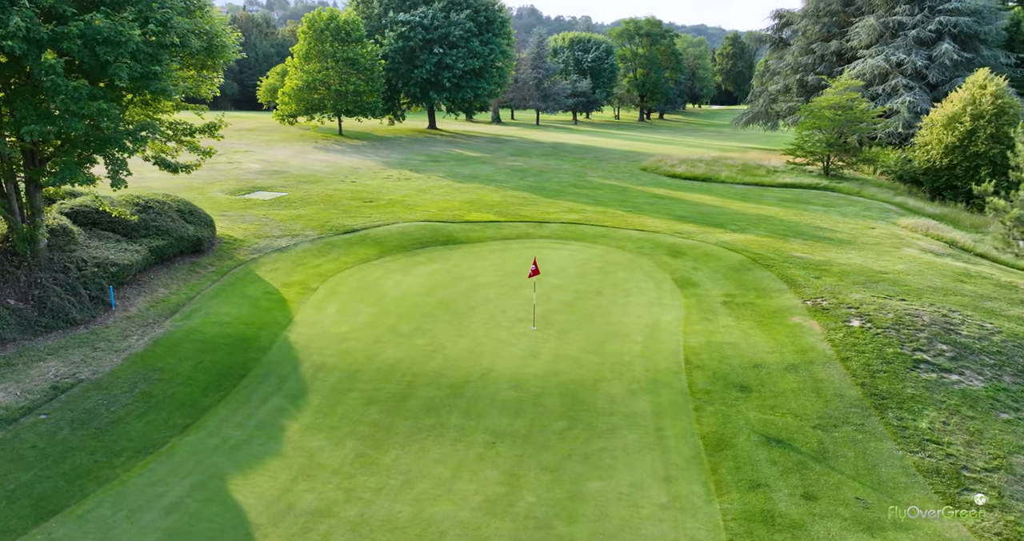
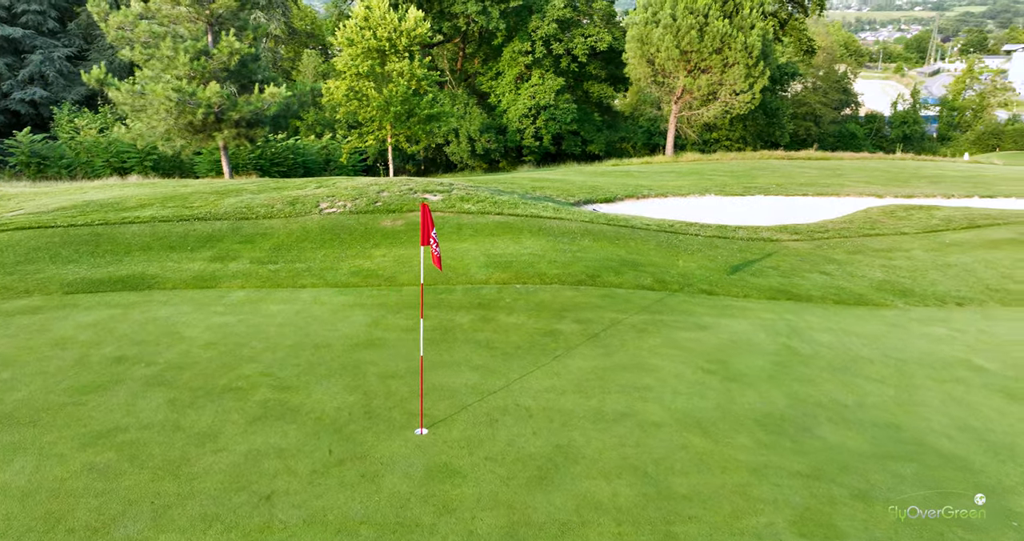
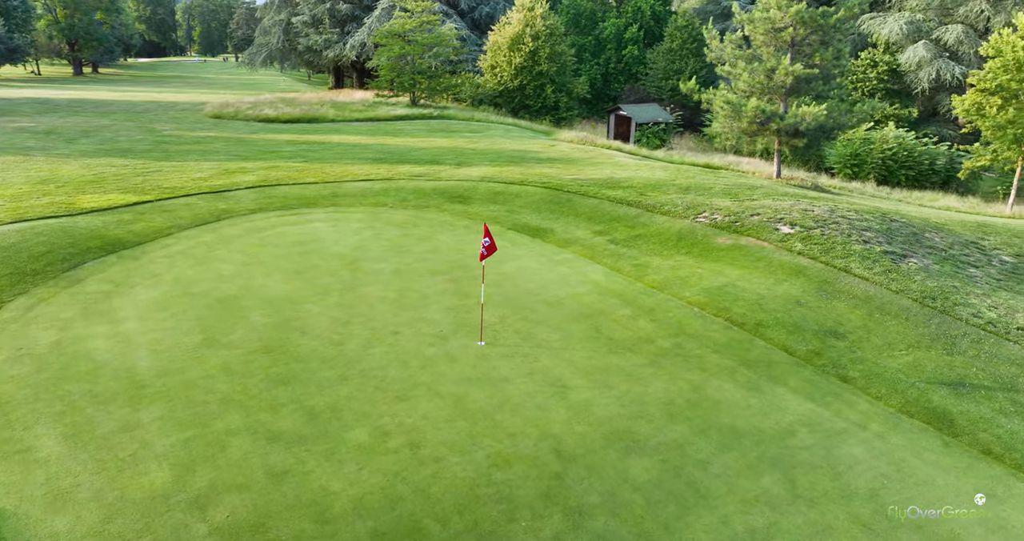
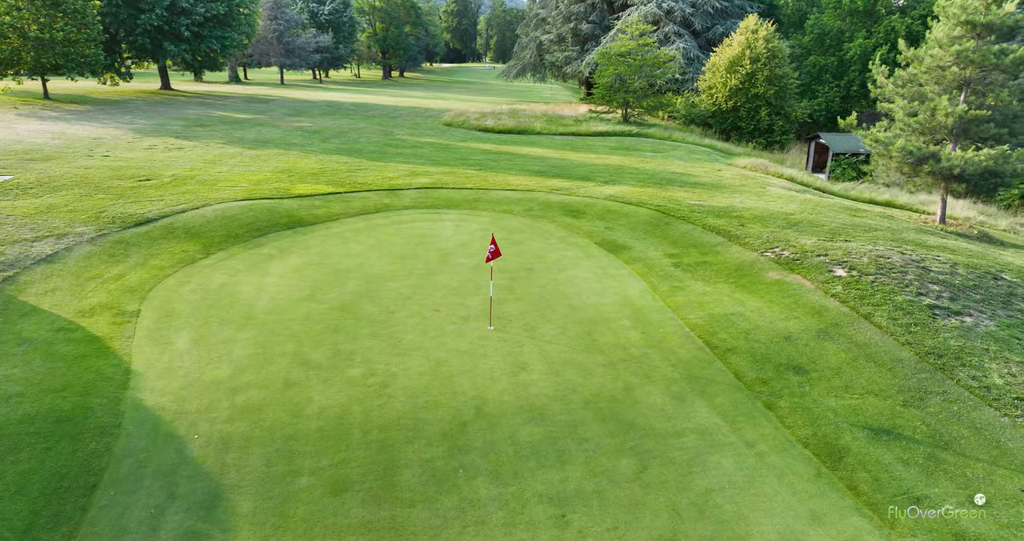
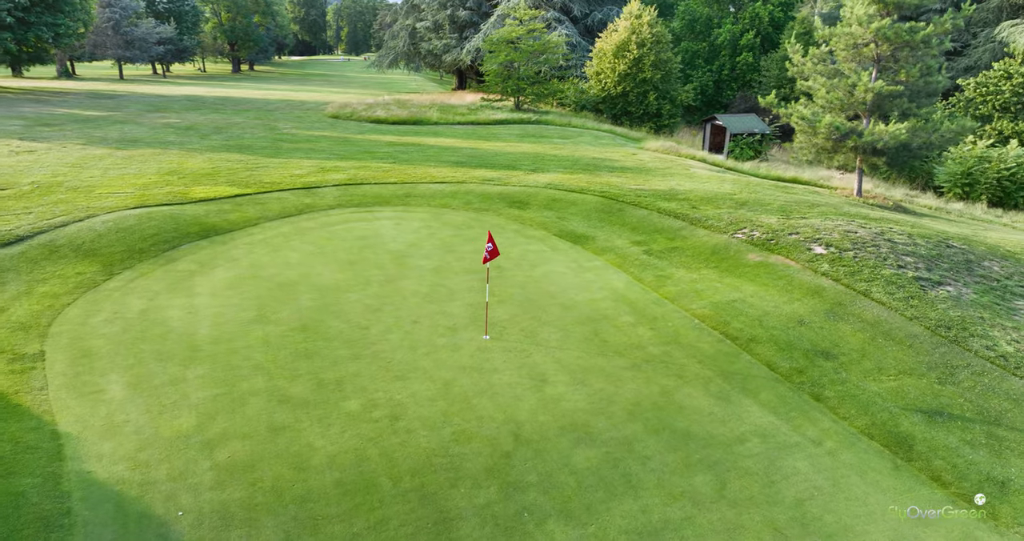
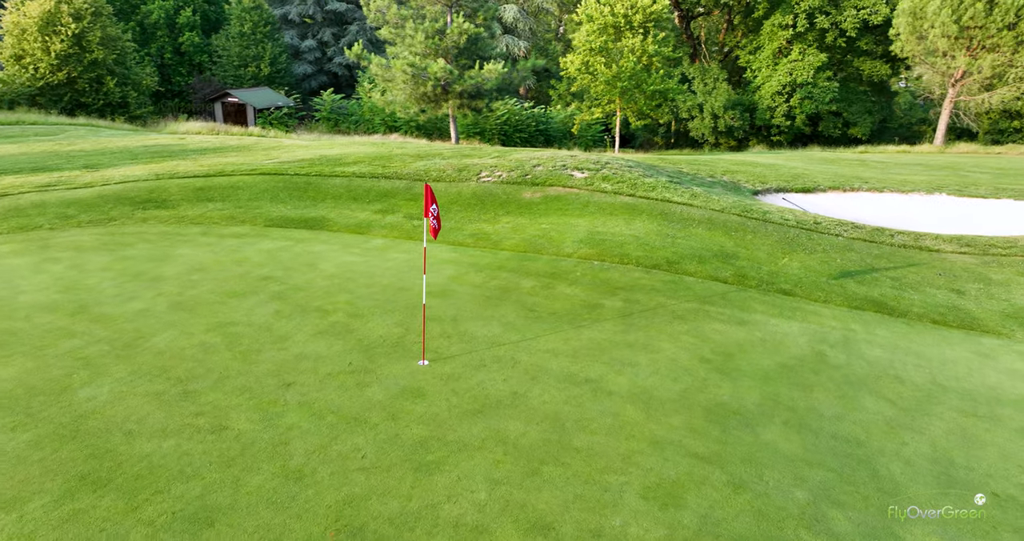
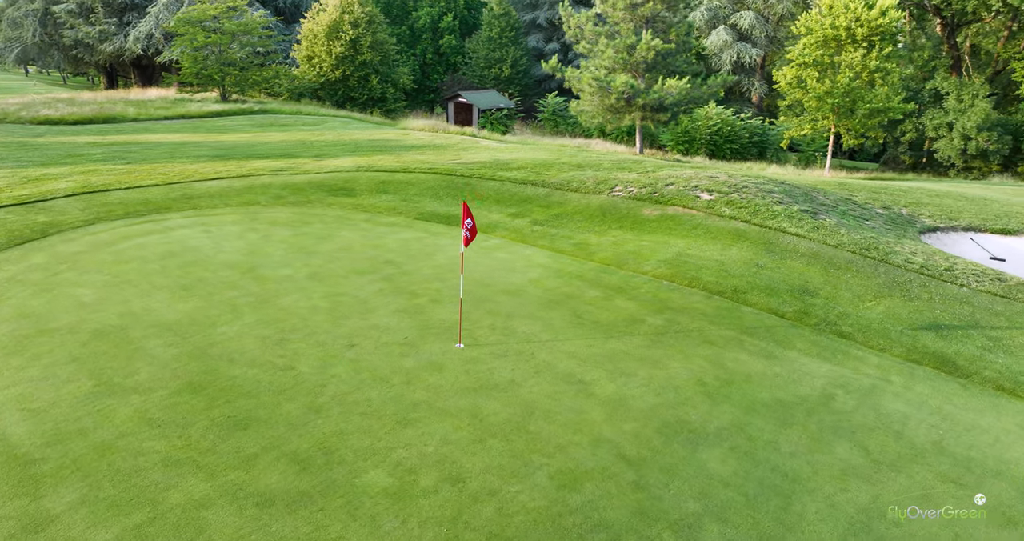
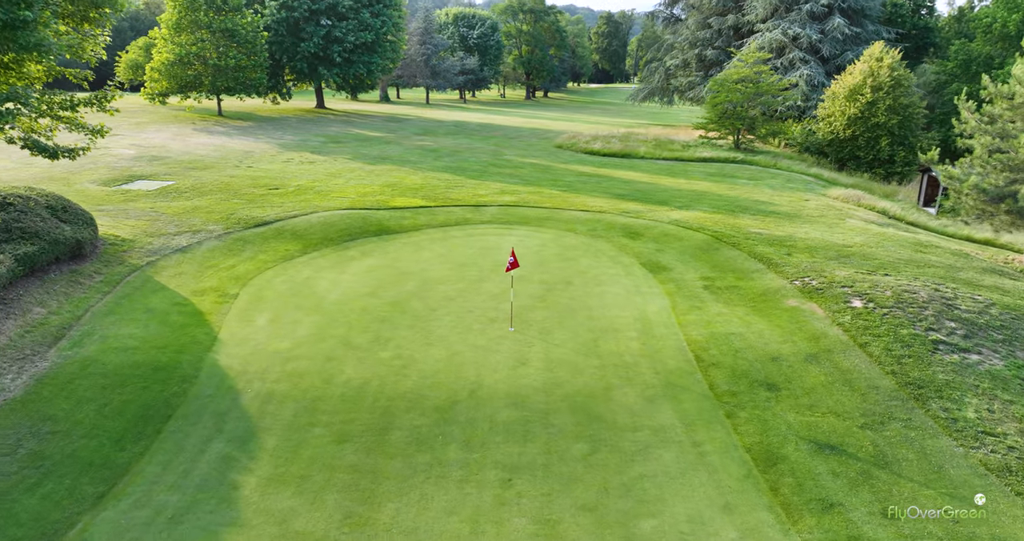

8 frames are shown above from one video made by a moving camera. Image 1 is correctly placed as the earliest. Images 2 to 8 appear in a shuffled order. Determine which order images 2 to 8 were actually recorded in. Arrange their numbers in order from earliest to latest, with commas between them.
8, 4, 5, 3, 7, 6, 2
